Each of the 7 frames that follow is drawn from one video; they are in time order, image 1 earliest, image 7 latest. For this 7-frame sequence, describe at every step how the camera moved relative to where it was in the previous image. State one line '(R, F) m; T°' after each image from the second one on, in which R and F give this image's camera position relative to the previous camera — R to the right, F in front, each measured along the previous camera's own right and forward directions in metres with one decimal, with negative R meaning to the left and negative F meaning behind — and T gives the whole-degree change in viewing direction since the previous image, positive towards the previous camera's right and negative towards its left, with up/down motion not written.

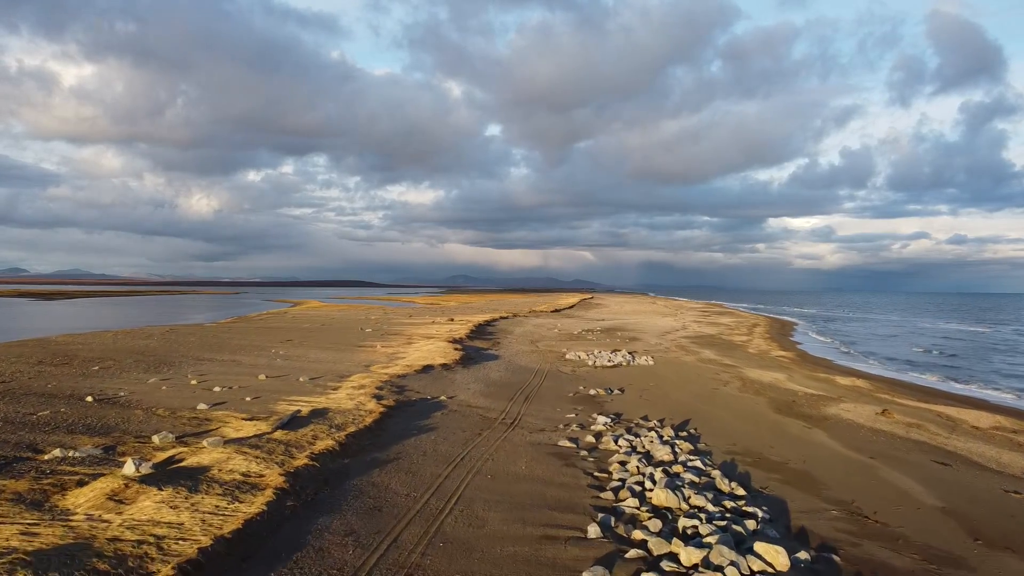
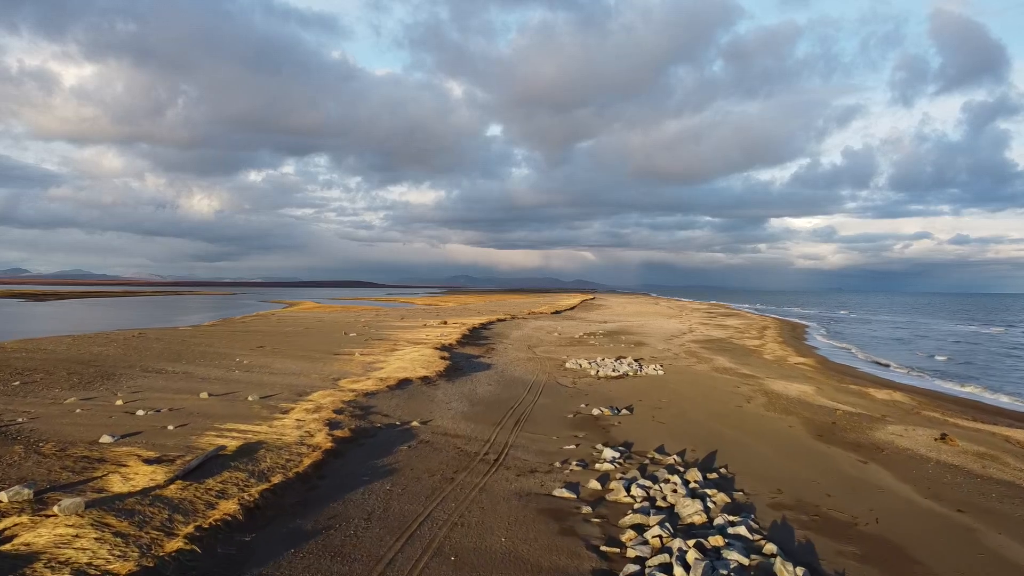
(+0.3, +2.5) m; 0°
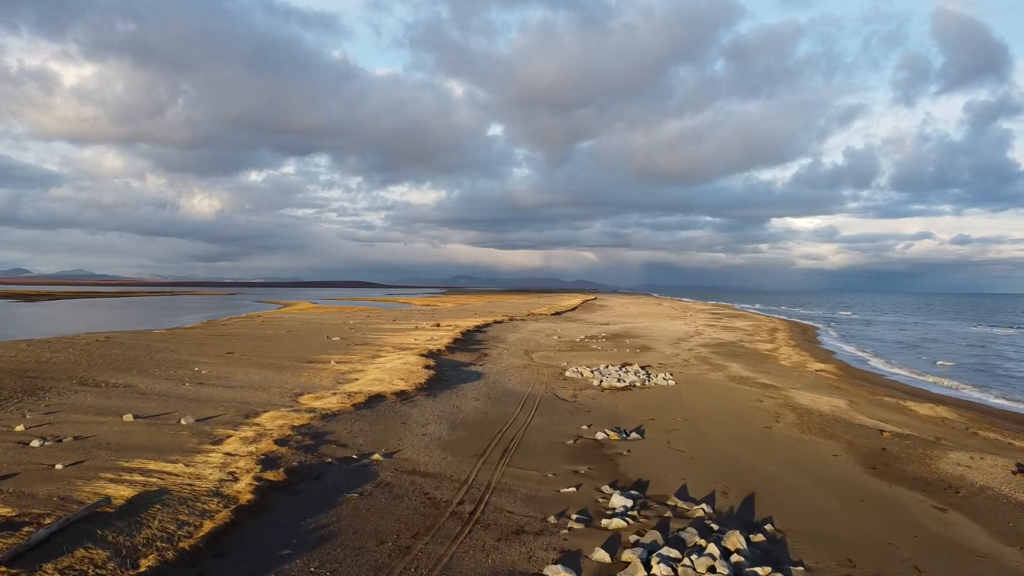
(+0.3, +2.3) m; 0°
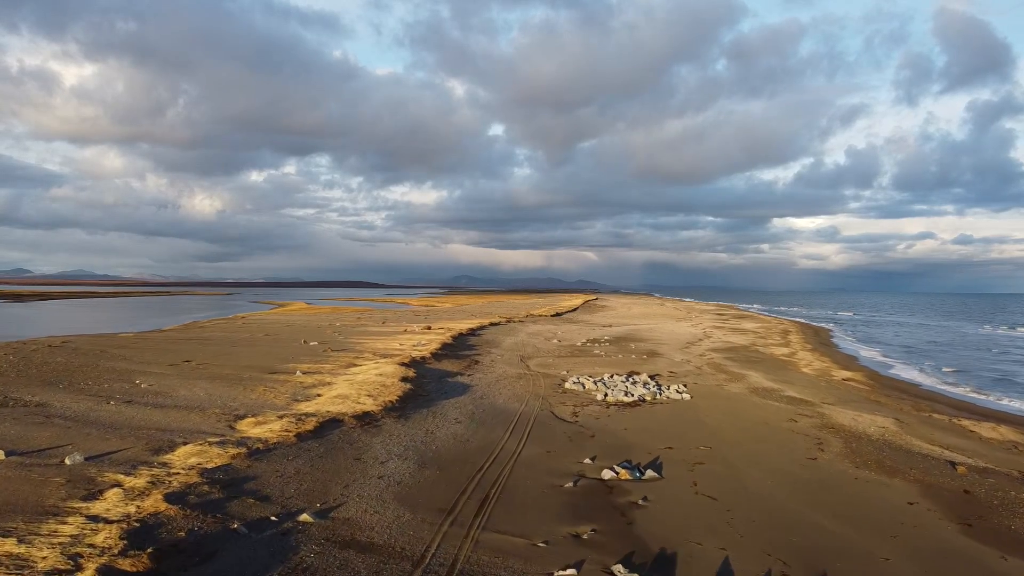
(+0.3, +2.5) m; 0°
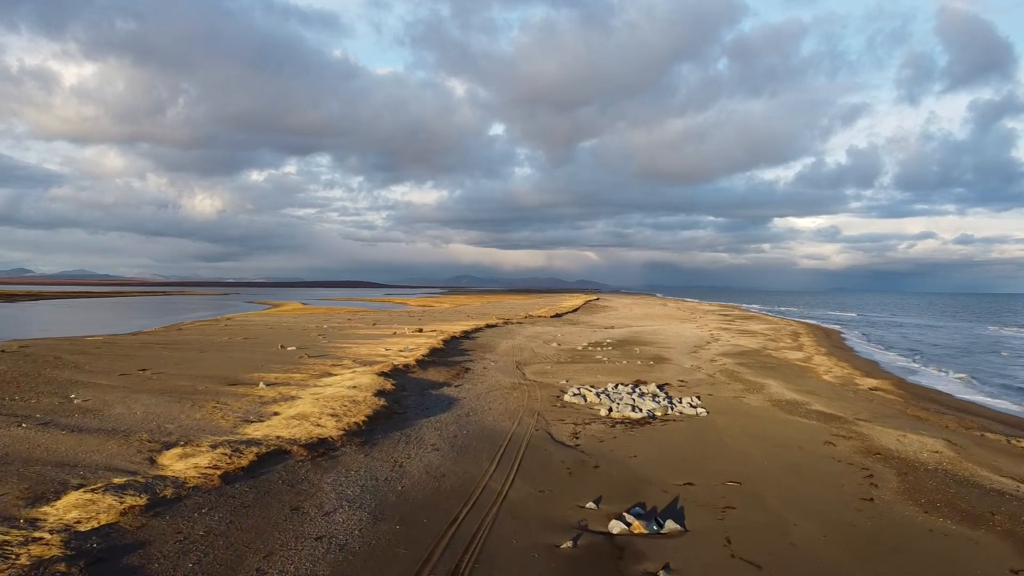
(+0.3, +2.1) m; 0°
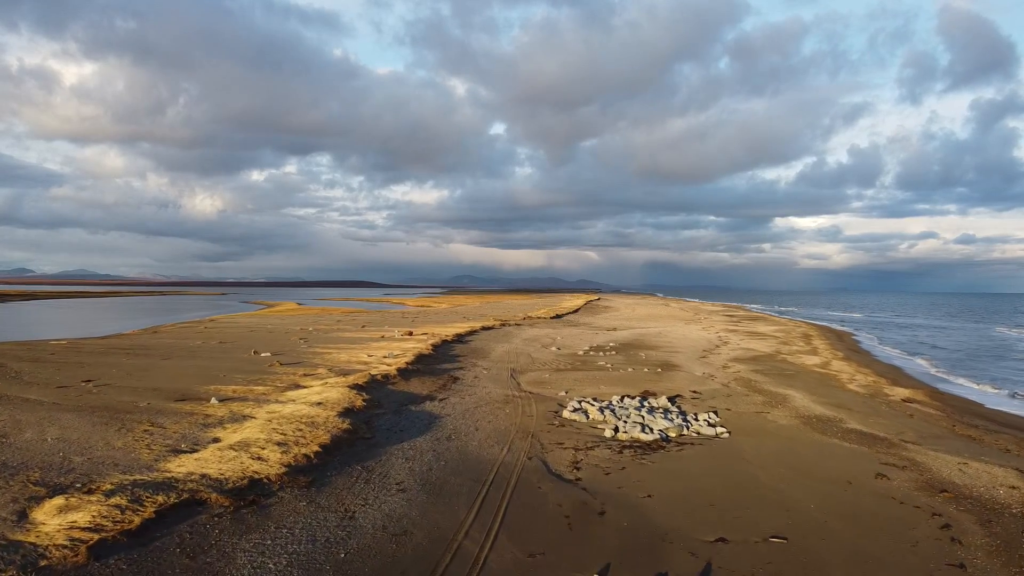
(+0.3, +2.1) m; 0°
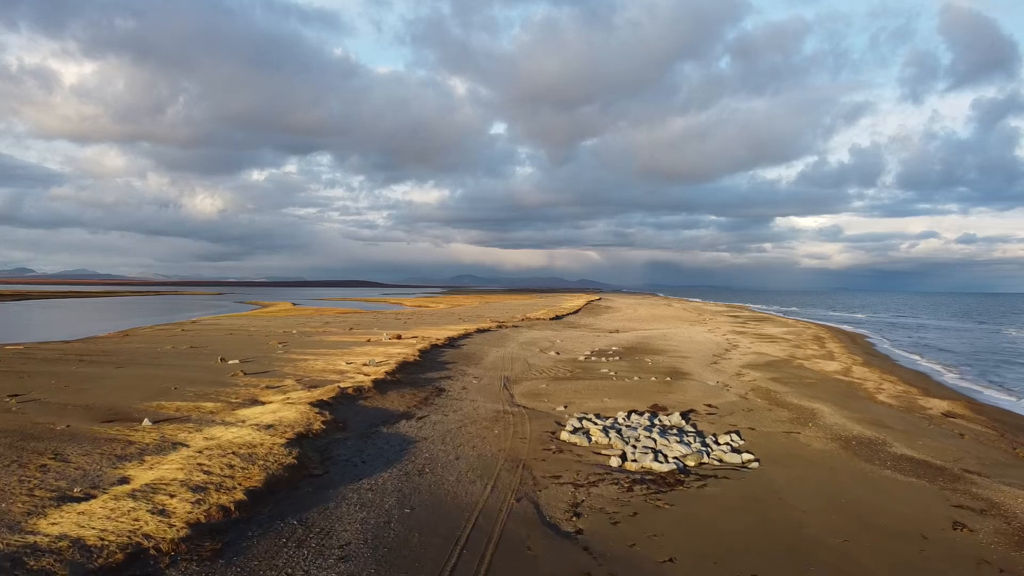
(+0.3, +2.1) m; 0°
